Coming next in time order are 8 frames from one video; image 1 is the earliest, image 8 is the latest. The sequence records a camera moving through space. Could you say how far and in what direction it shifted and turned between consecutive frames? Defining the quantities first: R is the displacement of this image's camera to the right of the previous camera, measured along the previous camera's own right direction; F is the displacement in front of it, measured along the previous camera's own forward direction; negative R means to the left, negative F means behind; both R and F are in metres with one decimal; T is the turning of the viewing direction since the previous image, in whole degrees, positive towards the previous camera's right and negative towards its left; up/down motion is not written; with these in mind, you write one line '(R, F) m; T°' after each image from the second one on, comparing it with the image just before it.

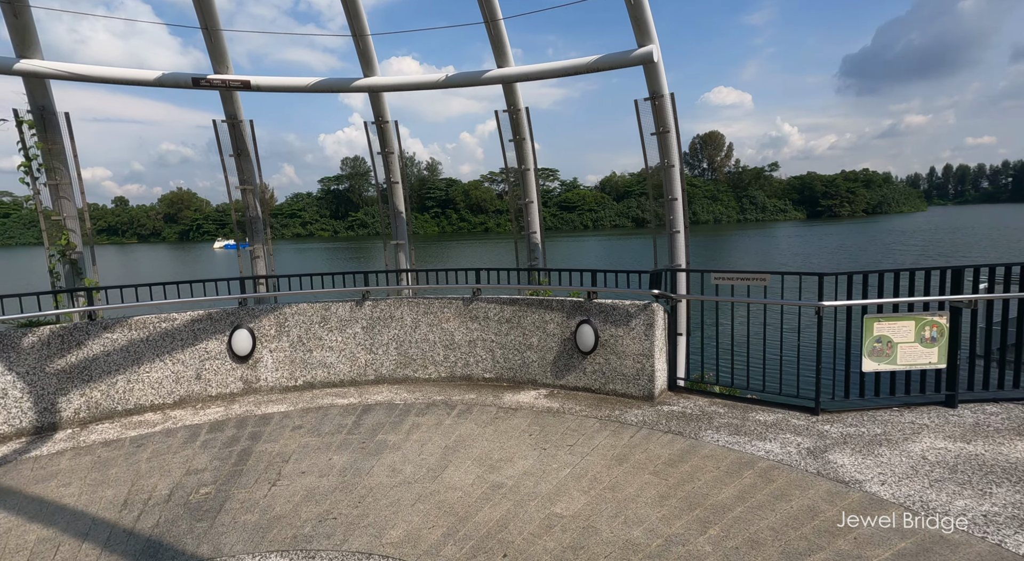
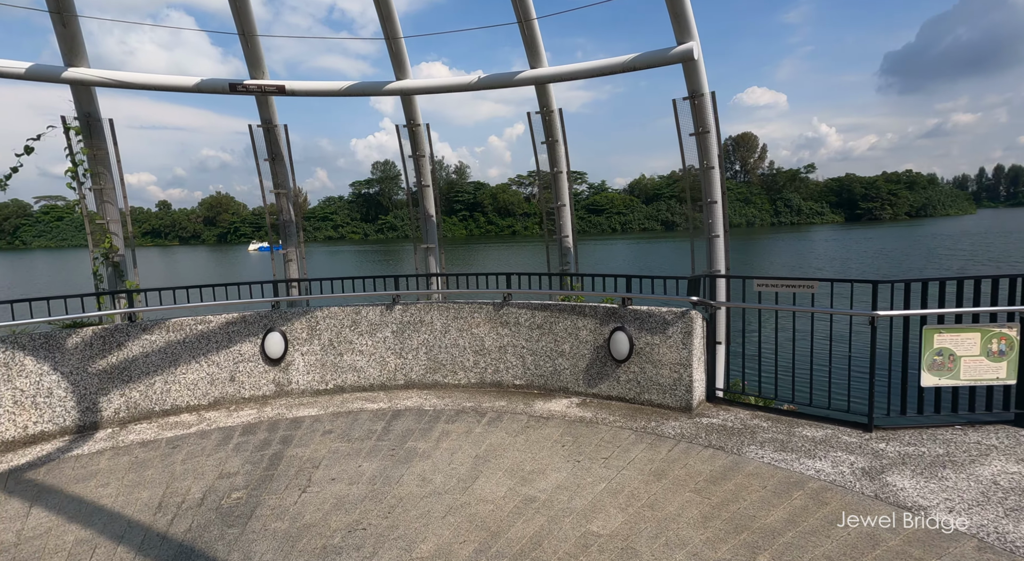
(0.0, +0.1) m; -3°
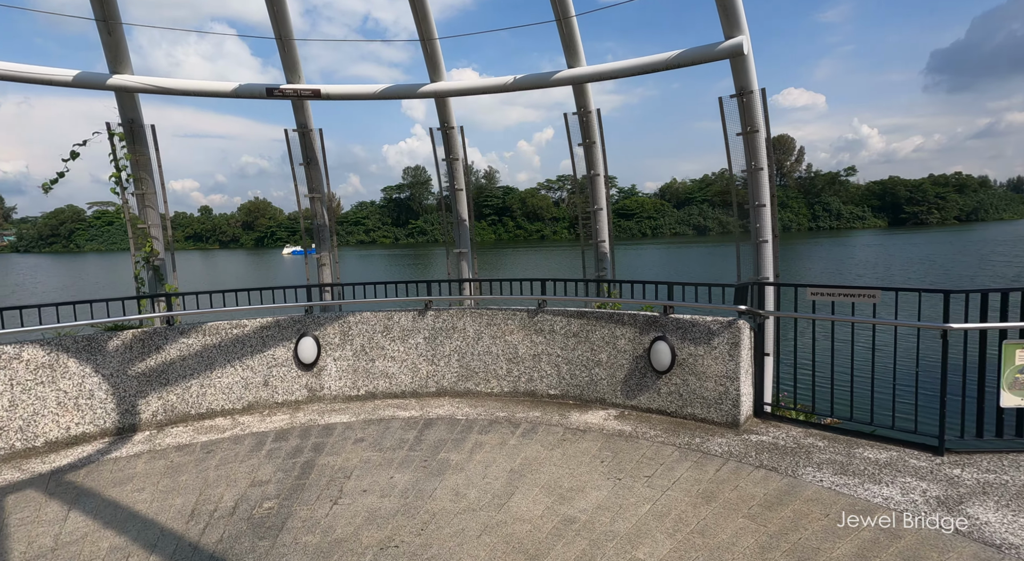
(-0.1, +0.2) m; -3°
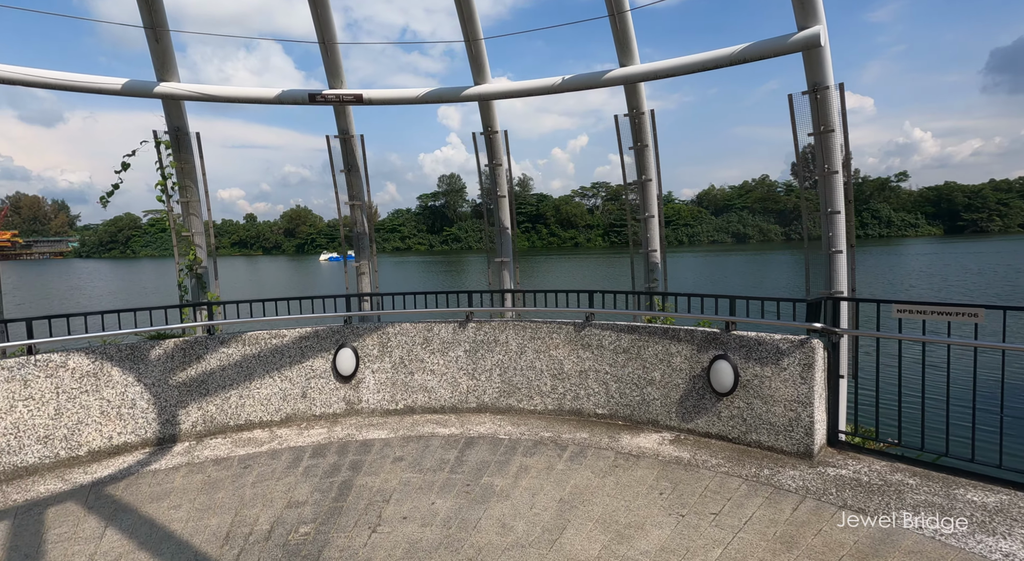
(-0.1, +0.3) m; -3°
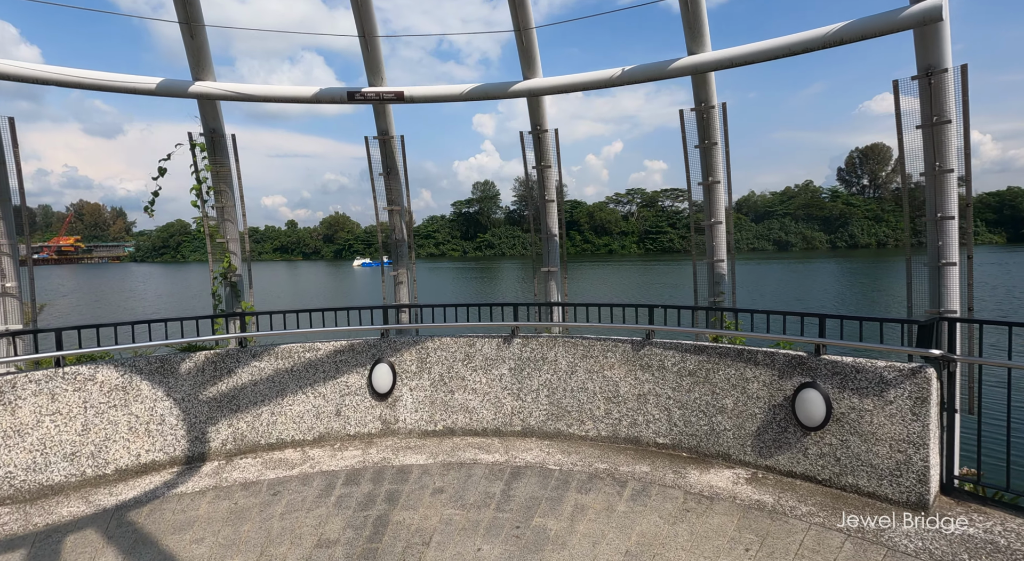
(-0.2, +0.6) m; -3°
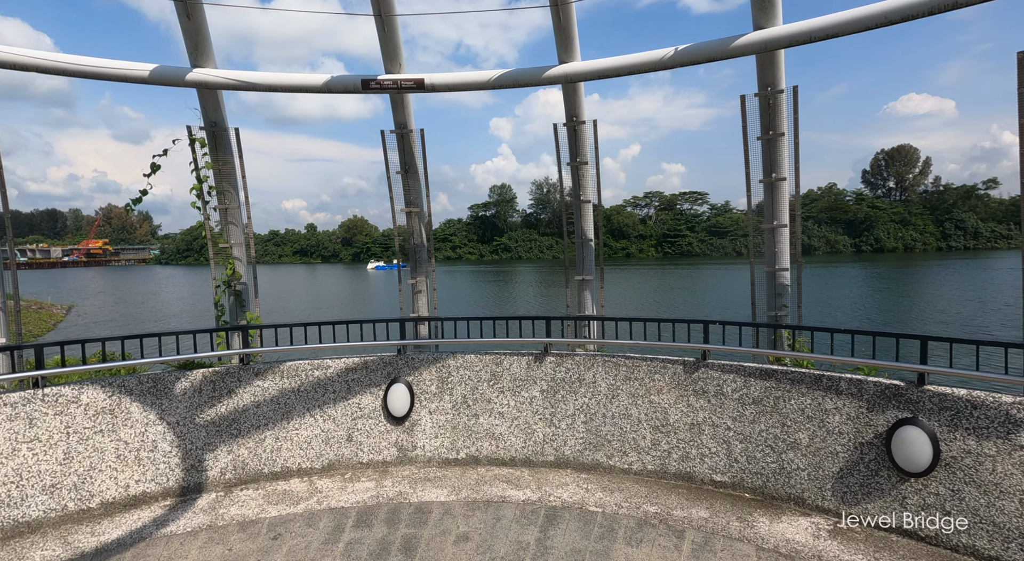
(-0.2, +0.8) m; -2°
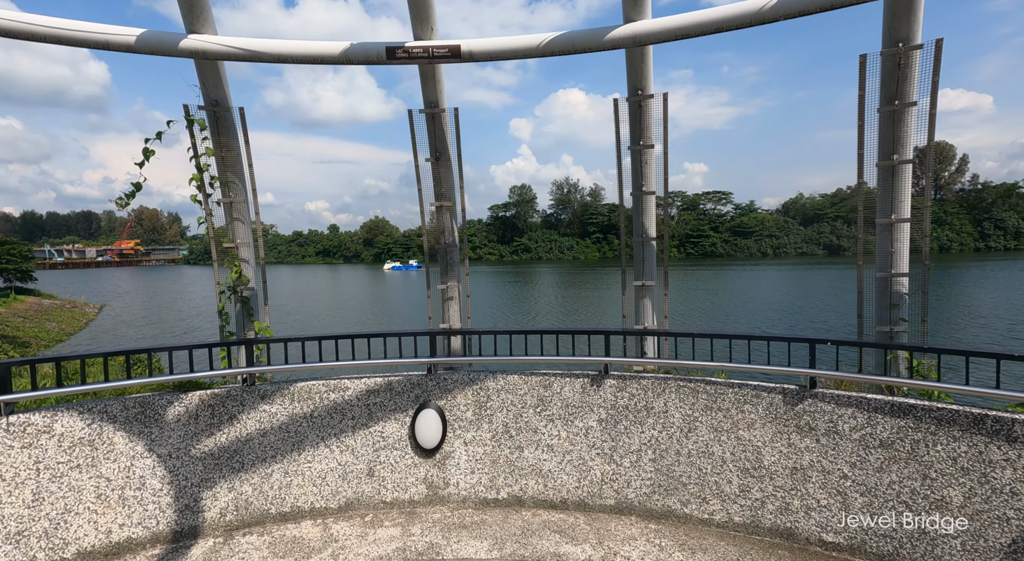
(-0.3, +1.0) m; -2°
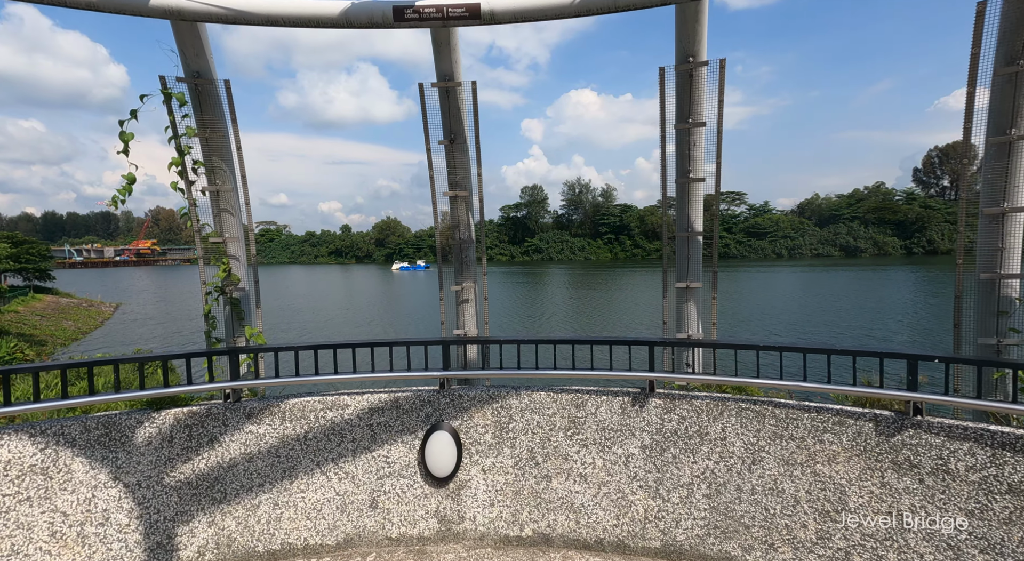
(-0.1, +0.8) m; -1°
